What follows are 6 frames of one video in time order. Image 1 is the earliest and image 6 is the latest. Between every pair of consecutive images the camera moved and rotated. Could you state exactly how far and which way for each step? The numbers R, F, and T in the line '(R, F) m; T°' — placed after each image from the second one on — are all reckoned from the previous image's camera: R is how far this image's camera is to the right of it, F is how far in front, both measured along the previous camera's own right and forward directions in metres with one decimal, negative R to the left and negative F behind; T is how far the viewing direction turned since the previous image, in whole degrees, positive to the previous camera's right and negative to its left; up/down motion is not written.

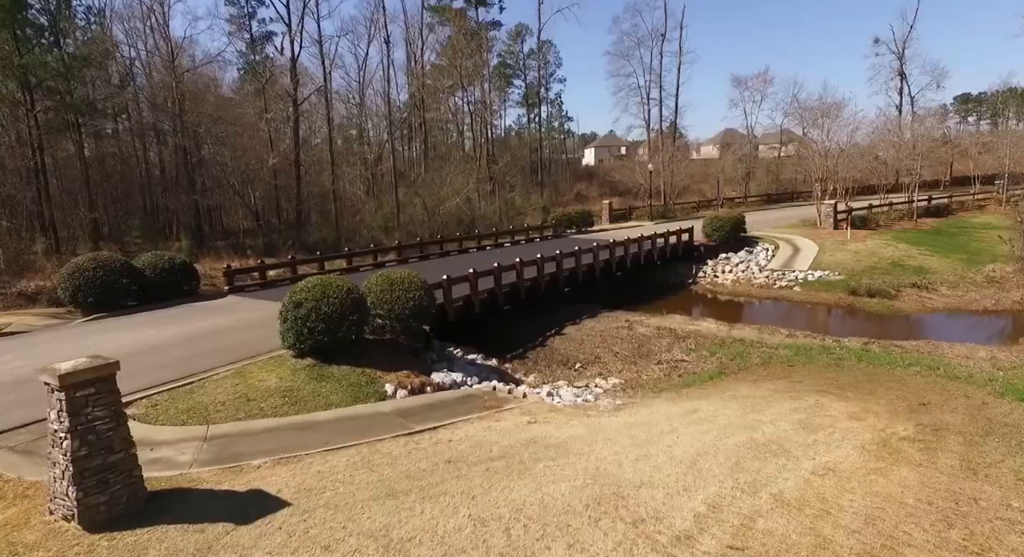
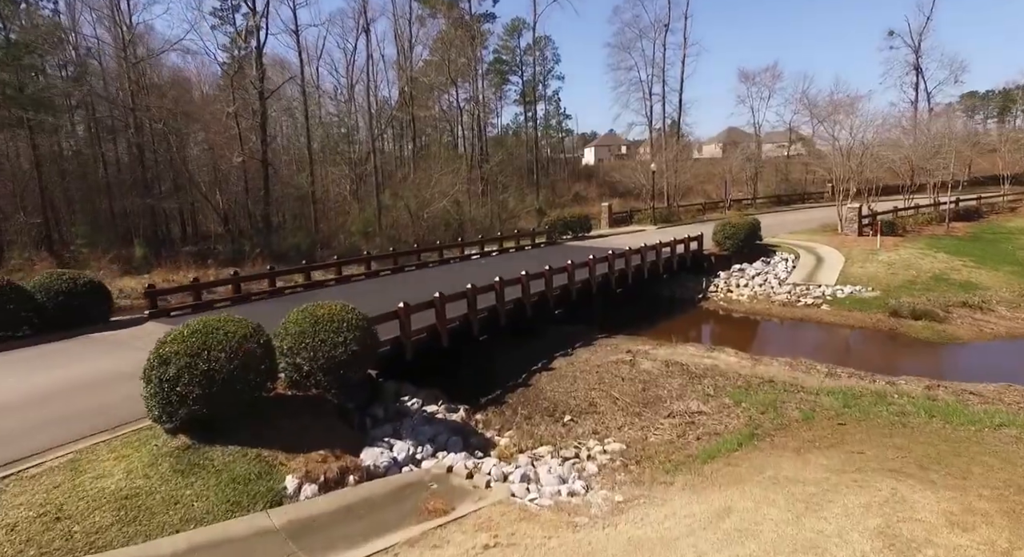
(+0.4, +2.4) m; 0°
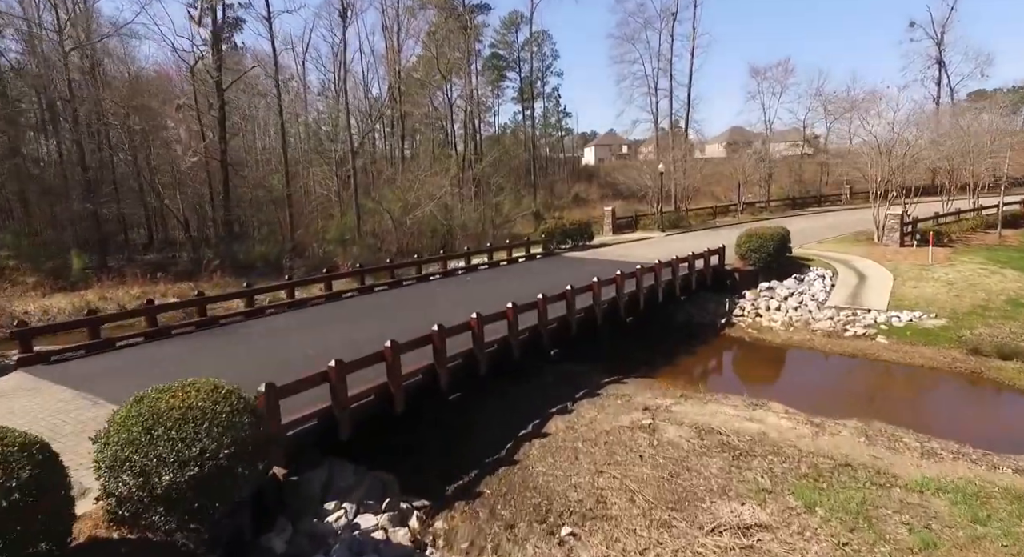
(+0.3, +2.7) m; 0°
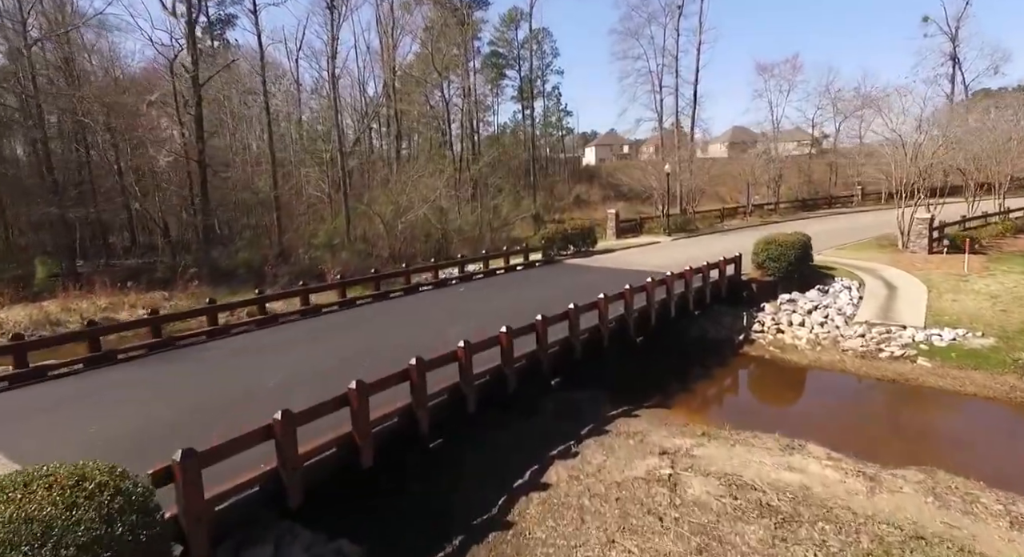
(+0.1, +1.4) m; 0°
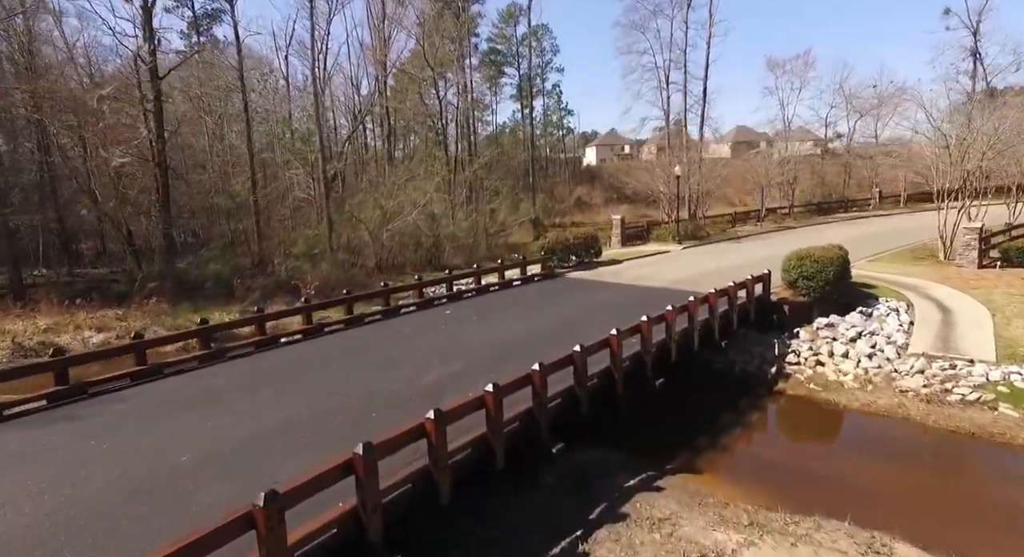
(+0.1, +2.0) m; 0°
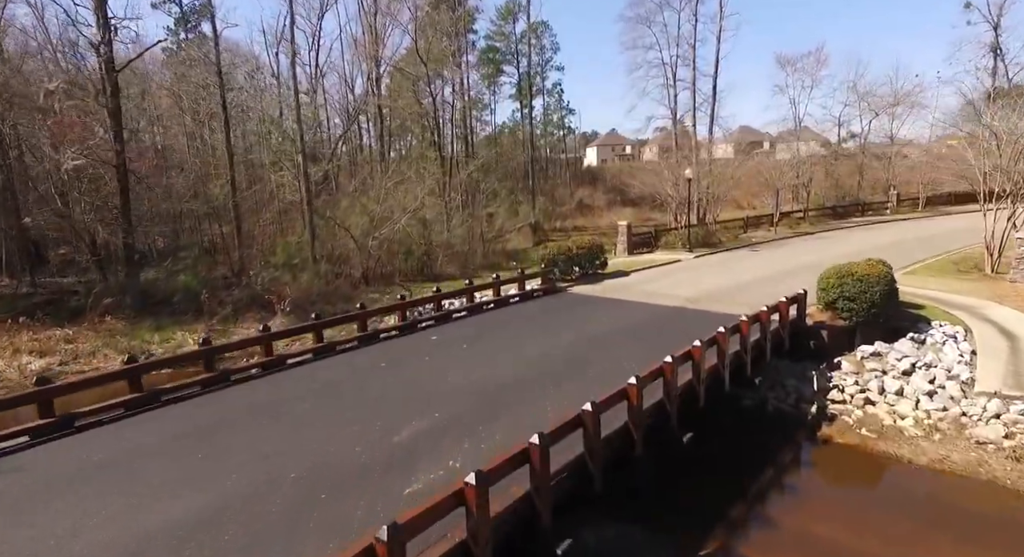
(+0.1, +1.7) m; 0°
